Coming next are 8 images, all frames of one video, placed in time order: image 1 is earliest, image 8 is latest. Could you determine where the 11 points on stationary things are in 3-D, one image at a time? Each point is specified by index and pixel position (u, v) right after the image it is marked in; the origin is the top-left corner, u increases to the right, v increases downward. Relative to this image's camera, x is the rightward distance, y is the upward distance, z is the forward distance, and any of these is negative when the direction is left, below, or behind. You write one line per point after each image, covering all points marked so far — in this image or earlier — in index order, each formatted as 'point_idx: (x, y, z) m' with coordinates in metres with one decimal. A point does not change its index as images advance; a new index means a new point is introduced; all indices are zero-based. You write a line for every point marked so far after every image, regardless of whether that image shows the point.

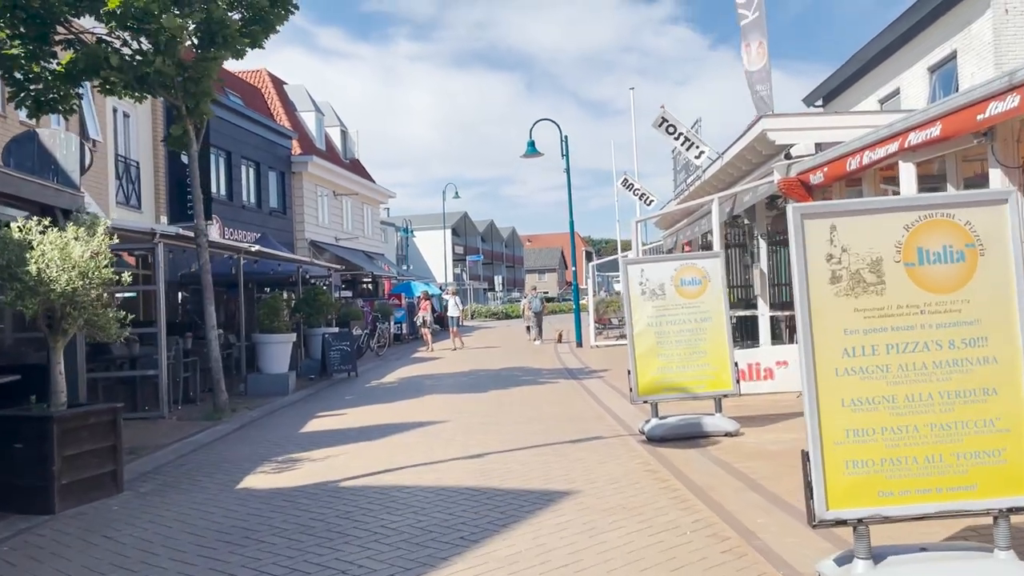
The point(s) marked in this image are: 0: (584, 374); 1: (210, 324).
0: (+1.3, -1.5, +16.0) m
1: (-4.0, -0.5, +12.2) m
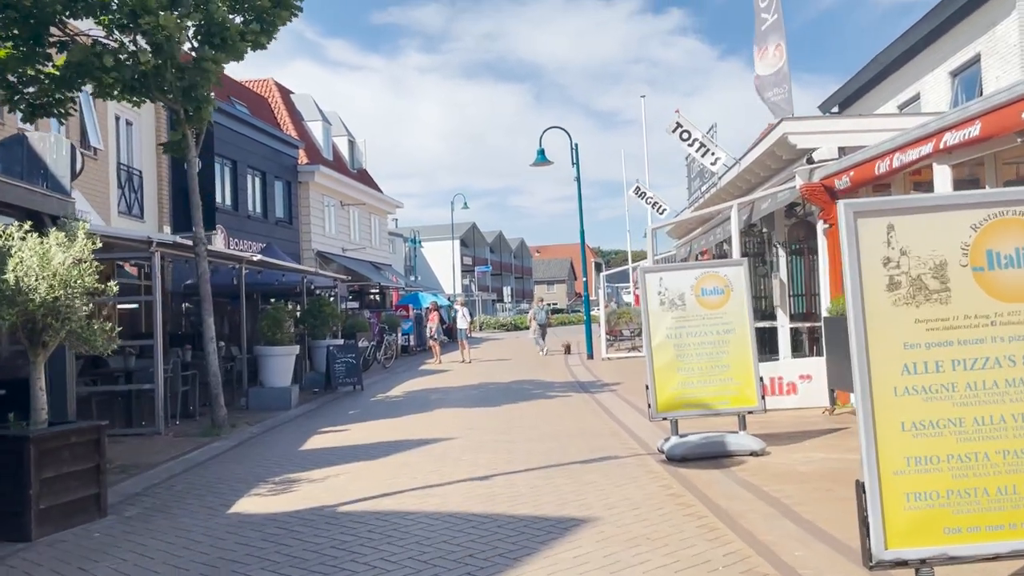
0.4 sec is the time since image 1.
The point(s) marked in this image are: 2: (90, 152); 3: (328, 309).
0: (+1.4, -1.7, +15.5) m
1: (-3.9, -0.6, +11.7) m
2: (-8.5, +2.7, +18.6) m
3: (-3.6, -0.4, +17.9) m
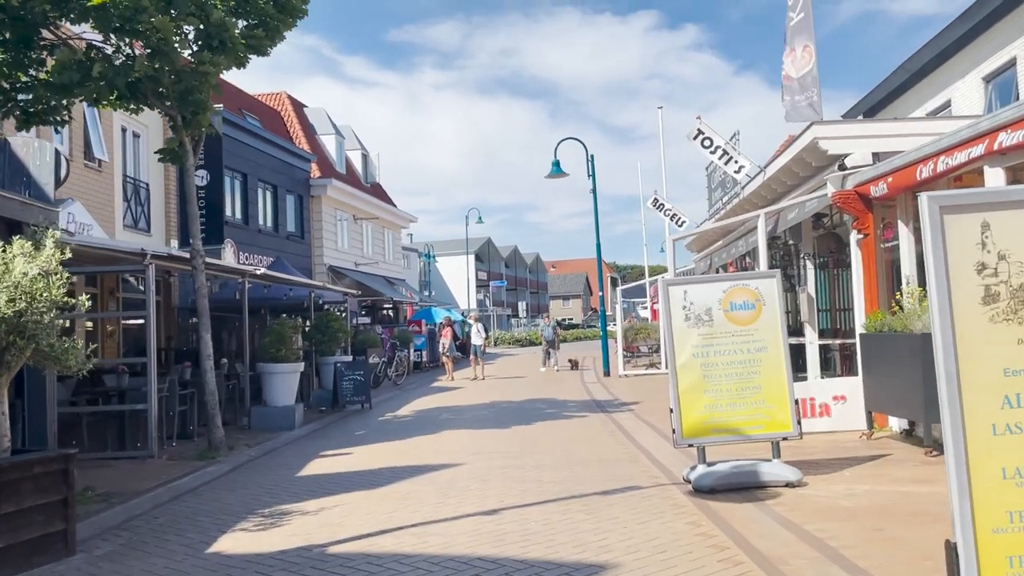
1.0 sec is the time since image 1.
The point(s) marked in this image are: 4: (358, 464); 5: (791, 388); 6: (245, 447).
0: (+1.7, -1.9, +14.8) m
1: (-3.7, -0.8, +11.1) m
2: (-8.2, +2.4, +18.1) m
3: (-3.3, -0.7, +17.3) m
4: (-1.6, -1.8, +9.4) m
5: (+2.3, -0.8, +7.4) m
6: (-3.4, -2.0, +11.6) m
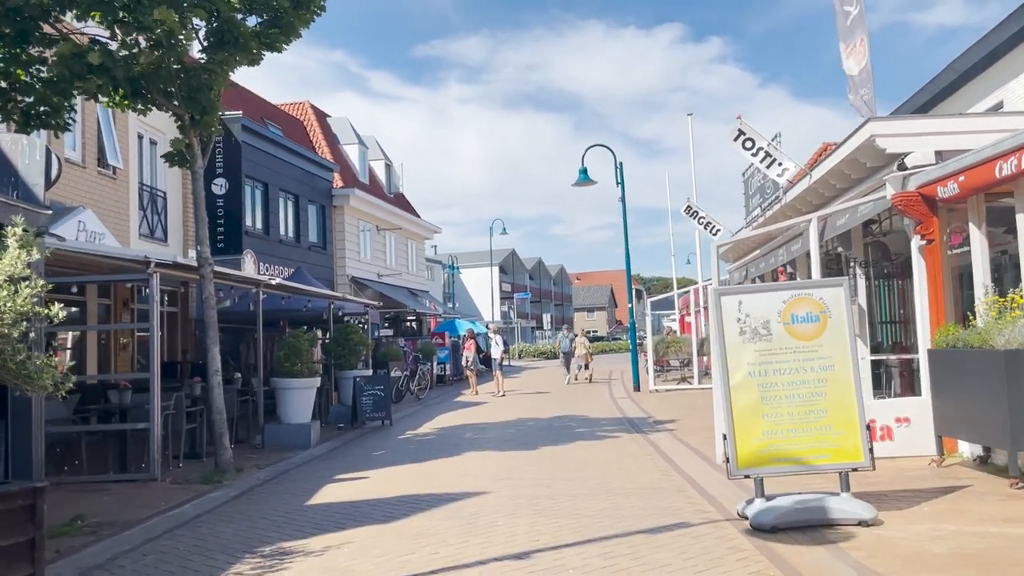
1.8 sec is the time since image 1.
0: (+2.1, -2.1, +13.9) m
1: (-3.4, -0.9, +10.4) m
2: (-7.7, +2.2, +17.5) m
3: (-2.8, -0.9, +16.6) m
4: (-1.3, -1.9, +8.6) m
5: (+2.5, -0.9, +6.6) m
6: (-3.0, -2.1, +10.9) m
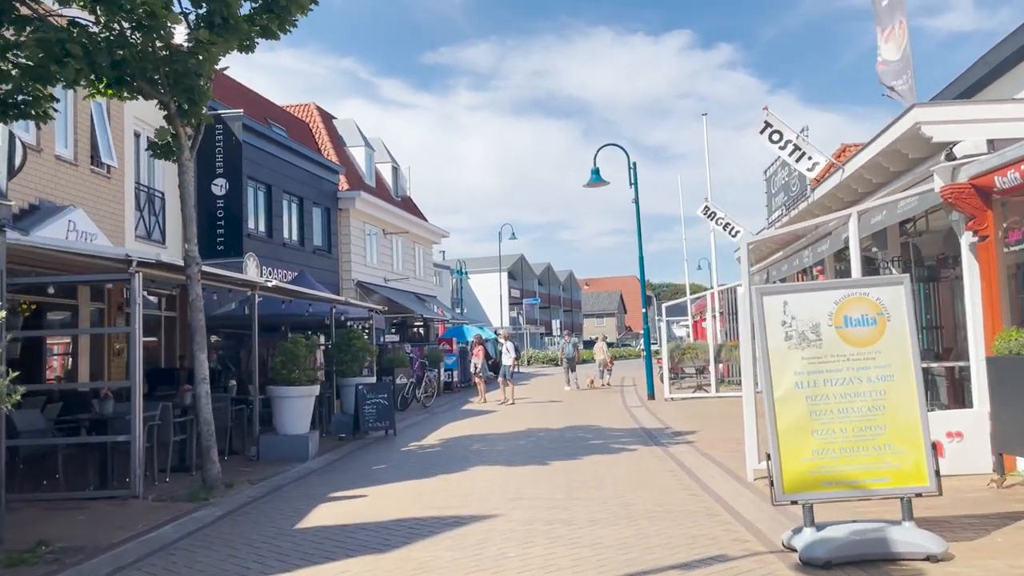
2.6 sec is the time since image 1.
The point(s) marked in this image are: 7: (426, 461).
0: (+2.2, -2.1, +13.1) m
1: (-3.3, -0.9, +9.6) m
2: (-7.5, +2.2, +16.8) m
3: (-2.6, -0.9, +15.8) m
4: (-1.2, -1.9, +7.8) m
5: (+2.6, -0.9, +5.7) m
6: (-2.9, -2.2, +10.1) m
7: (-1.1, -2.2, +11.6) m
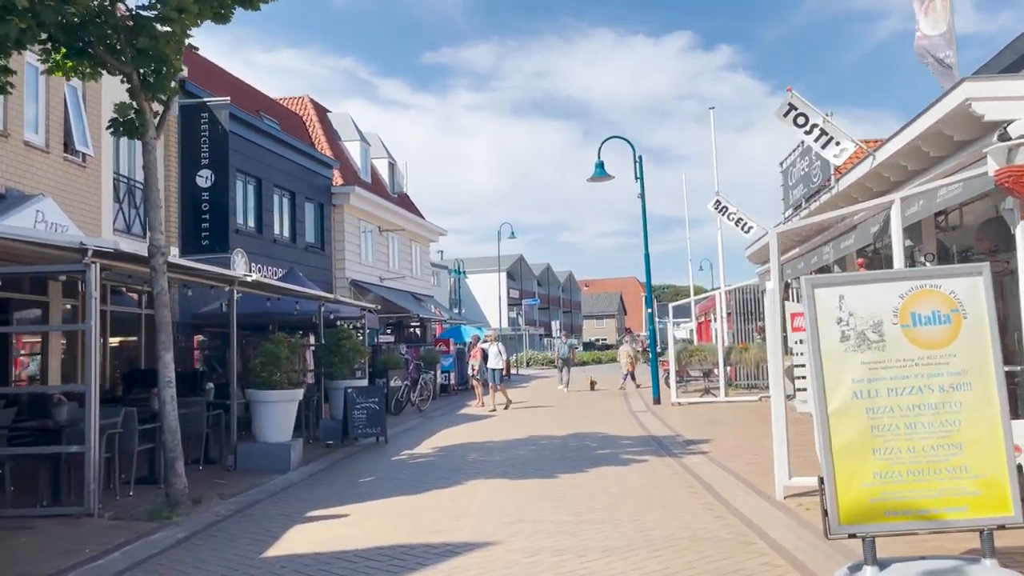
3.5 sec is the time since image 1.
0: (+2.2, -2.1, +12.1) m
1: (-3.3, -0.9, +8.6) m
2: (-7.5, +2.2, +15.8) m
3: (-2.6, -0.9, +14.8) m
4: (-1.2, -1.9, +6.9) m
5: (+2.6, -0.8, +4.8) m
6: (-2.9, -2.1, +9.1) m
7: (-1.1, -2.1, +10.6) m
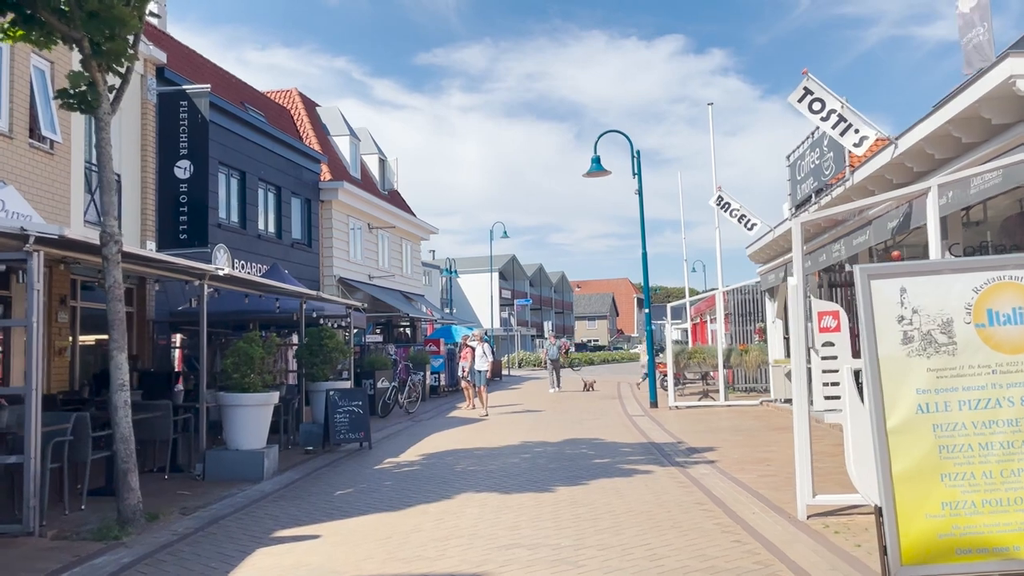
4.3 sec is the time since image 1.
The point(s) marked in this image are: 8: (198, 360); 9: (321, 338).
0: (+2.1, -2.1, +11.3) m
1: (-3.3, -0.8, +7.8) m
2: (-7.6, +2.3, +14.9) m
3: (-2.8, -0.8, +13.9) m
4: (-1.2, -1.8, +6.0) m
5: (+2.6, -0.8, +3.9) m
6: (-3.0, -2.0, +8.2) m
7: (-1.2, -2.1, +9.7) m
8: (-4.2, -1.0, +12.4) m
9: (-2.9, -0.8, +13.9) m
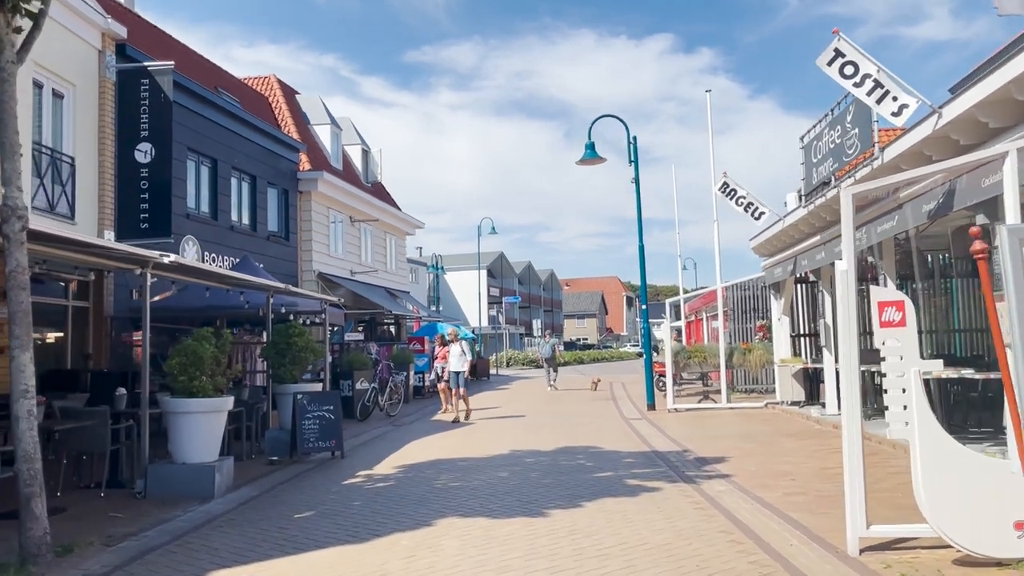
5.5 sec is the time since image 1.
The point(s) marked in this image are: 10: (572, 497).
0: (+2.0, -2.0, +10.0) m
1: (-3.4, -0.7, +6.4) m
2: (-7.7, +2.4, +13.5) m
3: (-2.9, -0.7, +12.6) m
4: (-1.3, -1.7, +4.7) m
5: (+2.5, -0.7, +2.6) m
6: (-3.1, -1.9, +6.9) m
7: (-1.3, -2.0, +8.4) m
8: (-4.4, -0.9, +11.1) m
9: (-3.1, -0.6, +12.6) m
10: (+0.5, -1.9, +8.3) m
